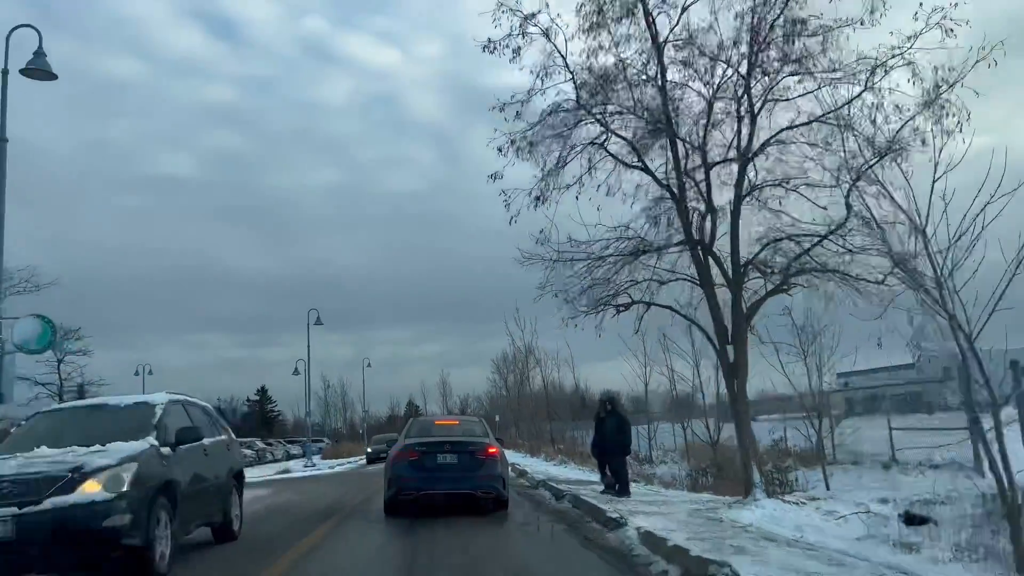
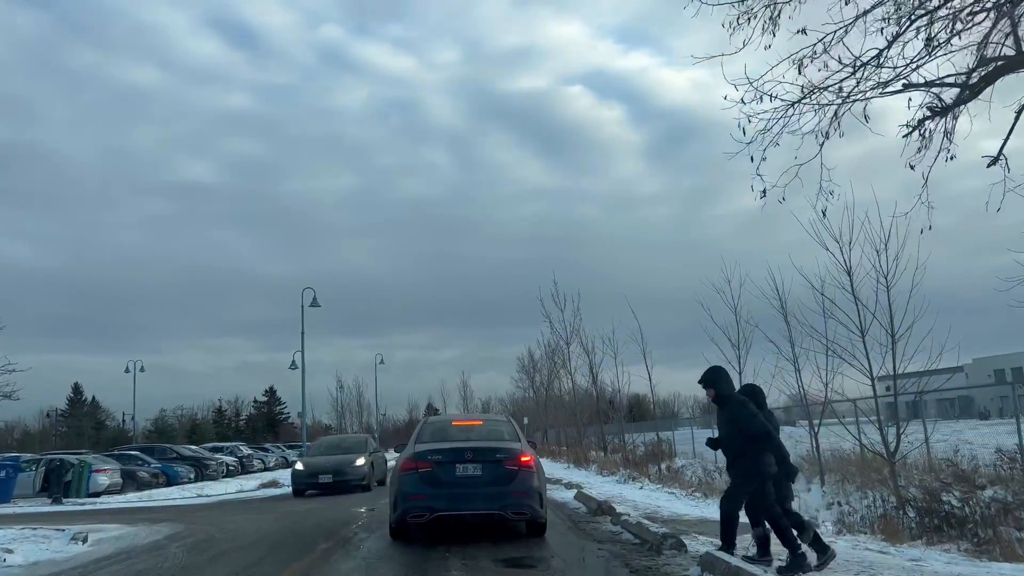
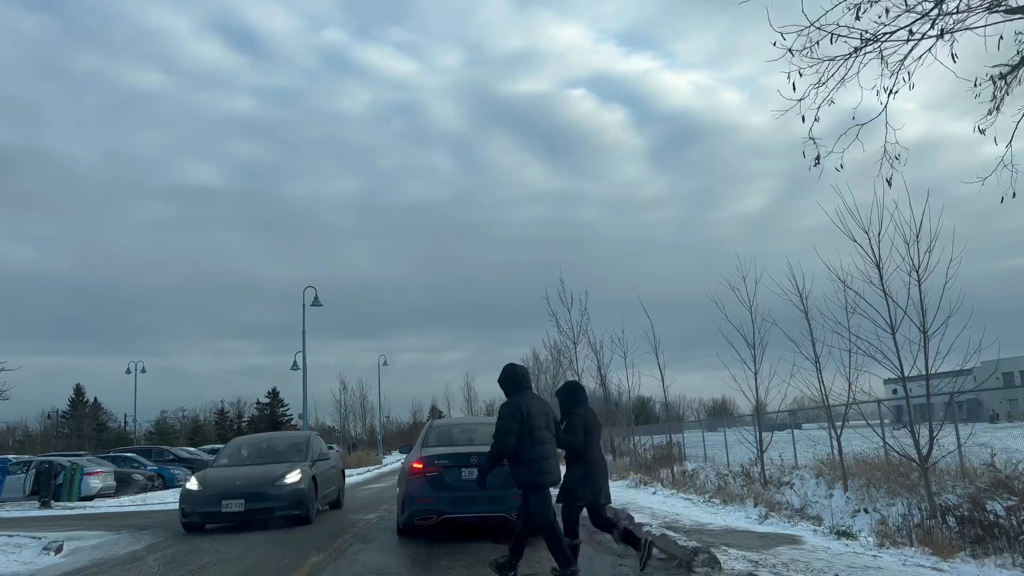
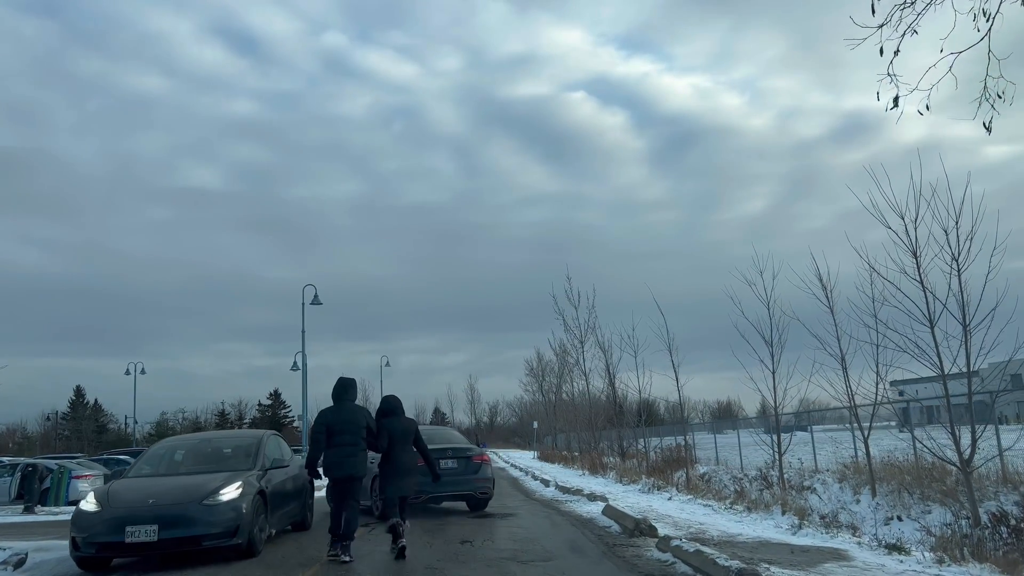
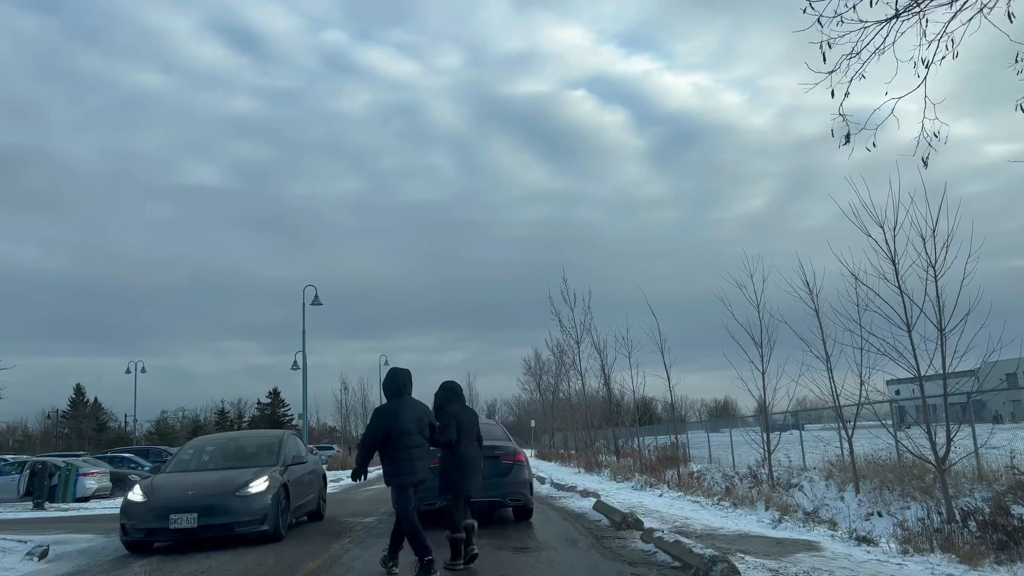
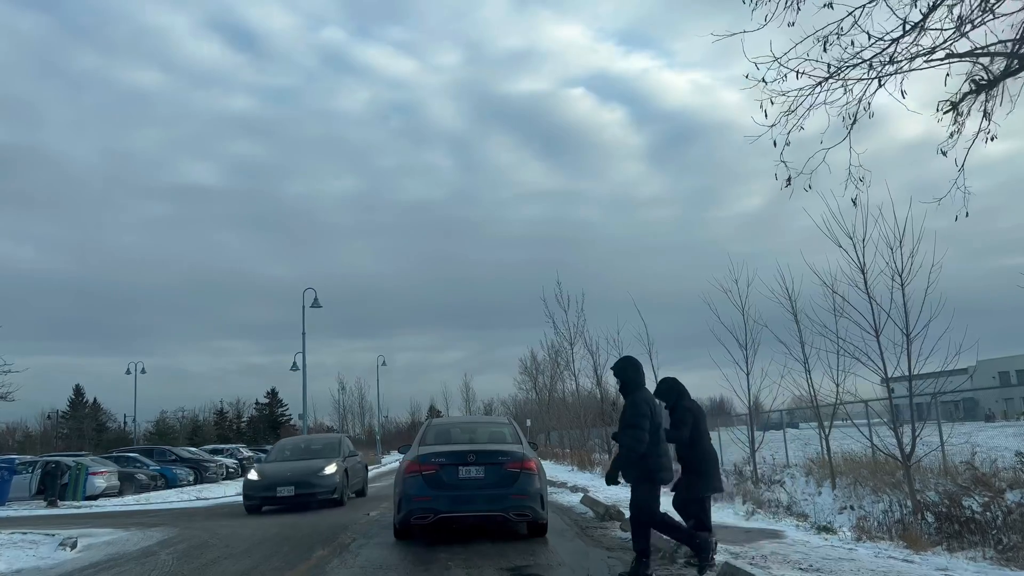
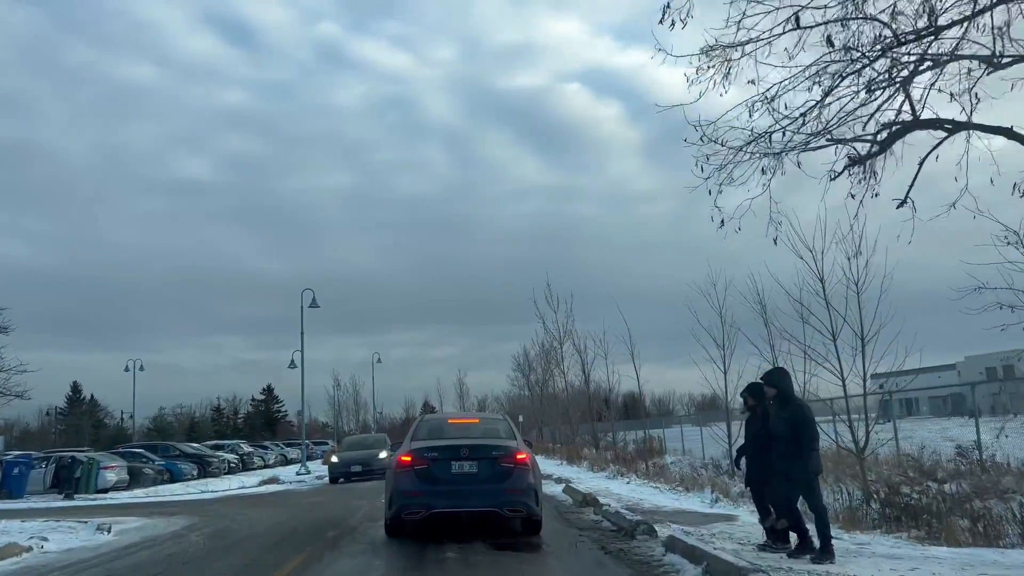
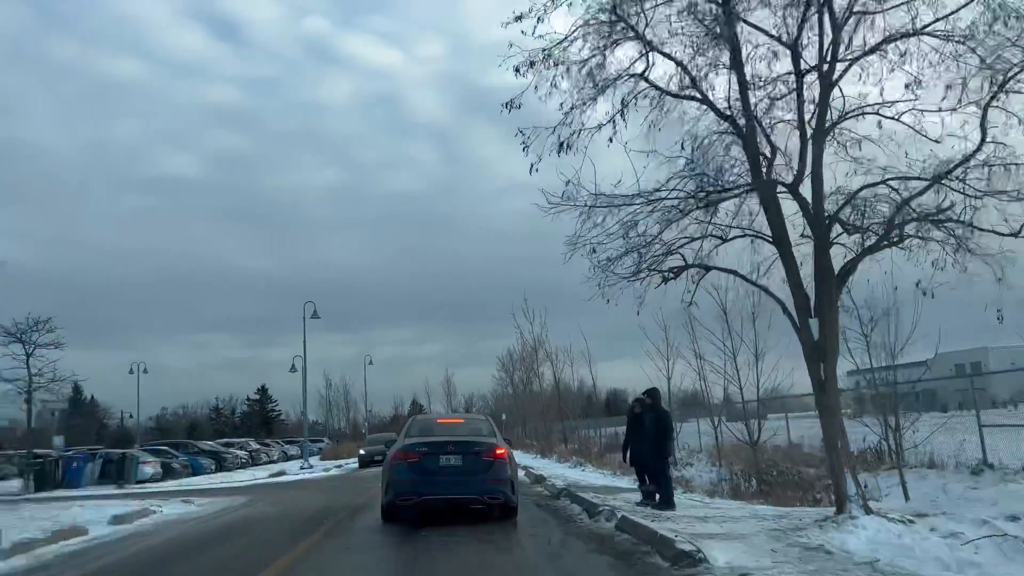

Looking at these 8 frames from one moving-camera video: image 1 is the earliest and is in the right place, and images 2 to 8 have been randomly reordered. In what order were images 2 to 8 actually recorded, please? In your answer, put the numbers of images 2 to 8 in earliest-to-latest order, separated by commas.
8, 7, 2, 6, 3, 5, 4
